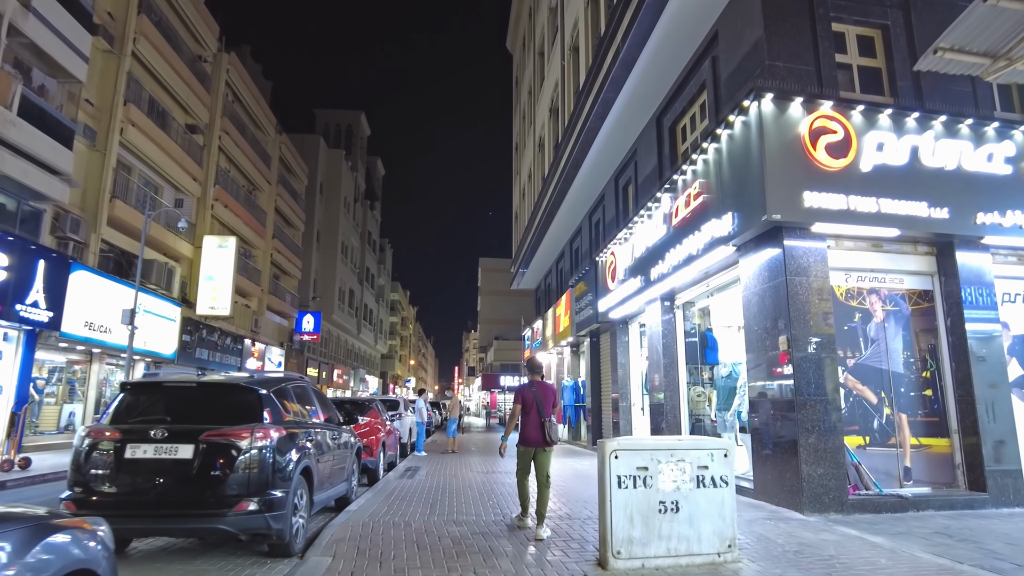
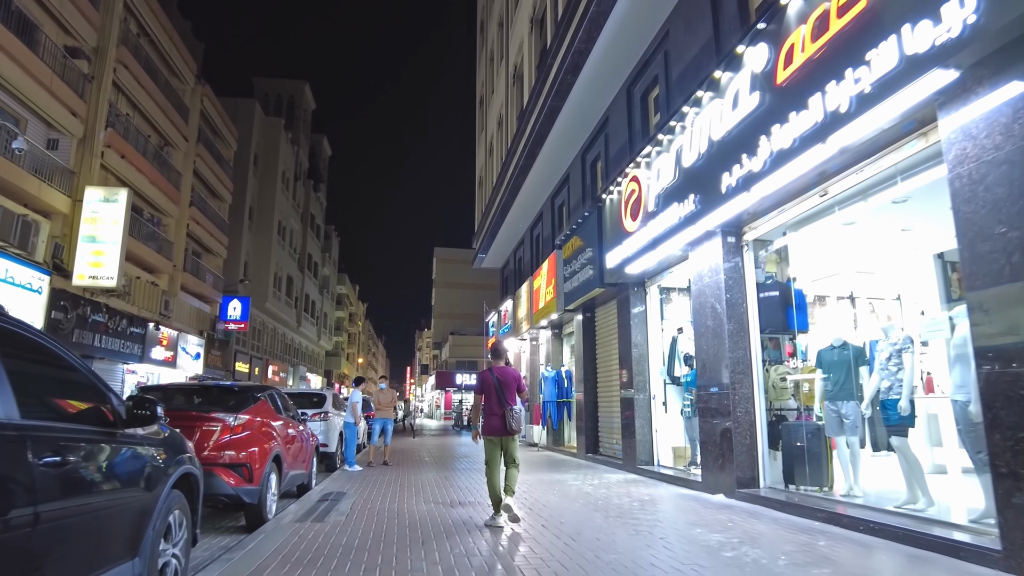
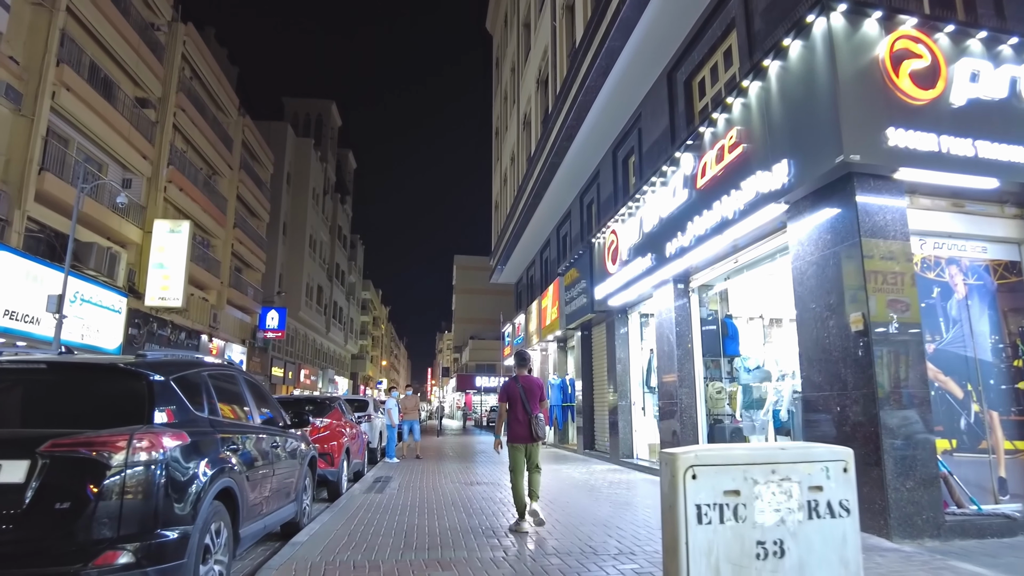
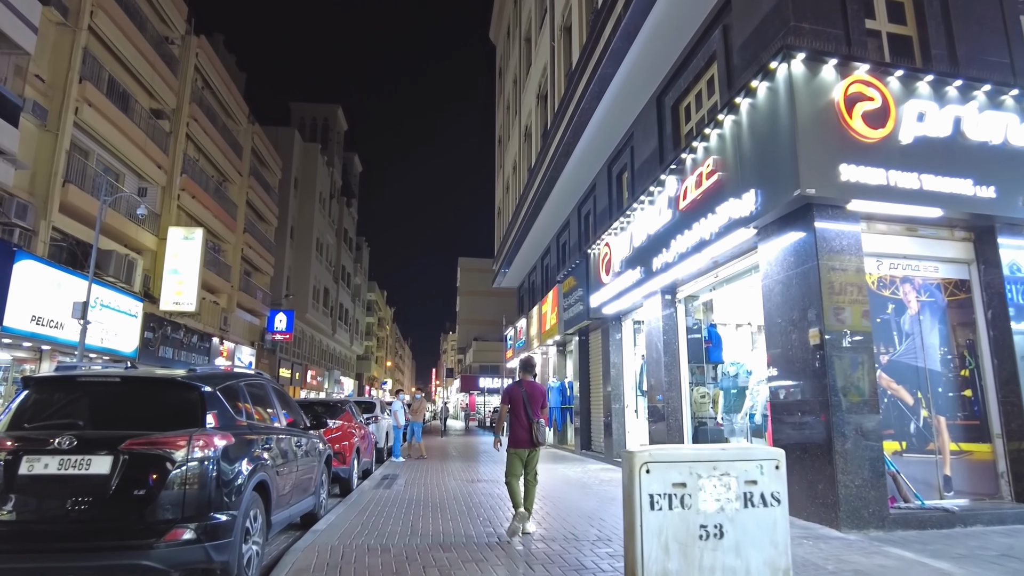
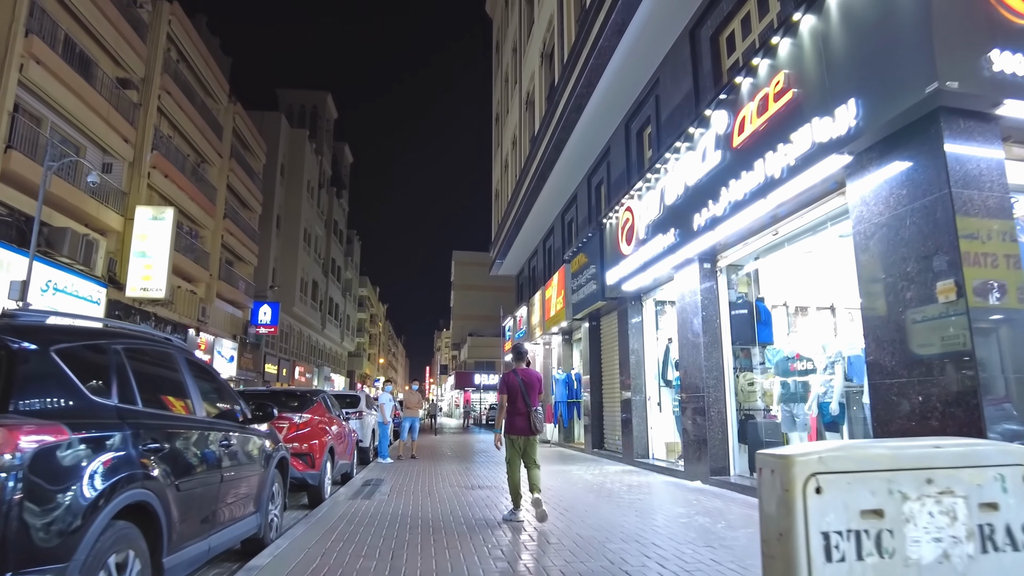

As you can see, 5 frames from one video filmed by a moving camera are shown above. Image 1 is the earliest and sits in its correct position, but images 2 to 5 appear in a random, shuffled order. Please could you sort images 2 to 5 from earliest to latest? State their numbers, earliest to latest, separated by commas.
4, 3, 5, 2
